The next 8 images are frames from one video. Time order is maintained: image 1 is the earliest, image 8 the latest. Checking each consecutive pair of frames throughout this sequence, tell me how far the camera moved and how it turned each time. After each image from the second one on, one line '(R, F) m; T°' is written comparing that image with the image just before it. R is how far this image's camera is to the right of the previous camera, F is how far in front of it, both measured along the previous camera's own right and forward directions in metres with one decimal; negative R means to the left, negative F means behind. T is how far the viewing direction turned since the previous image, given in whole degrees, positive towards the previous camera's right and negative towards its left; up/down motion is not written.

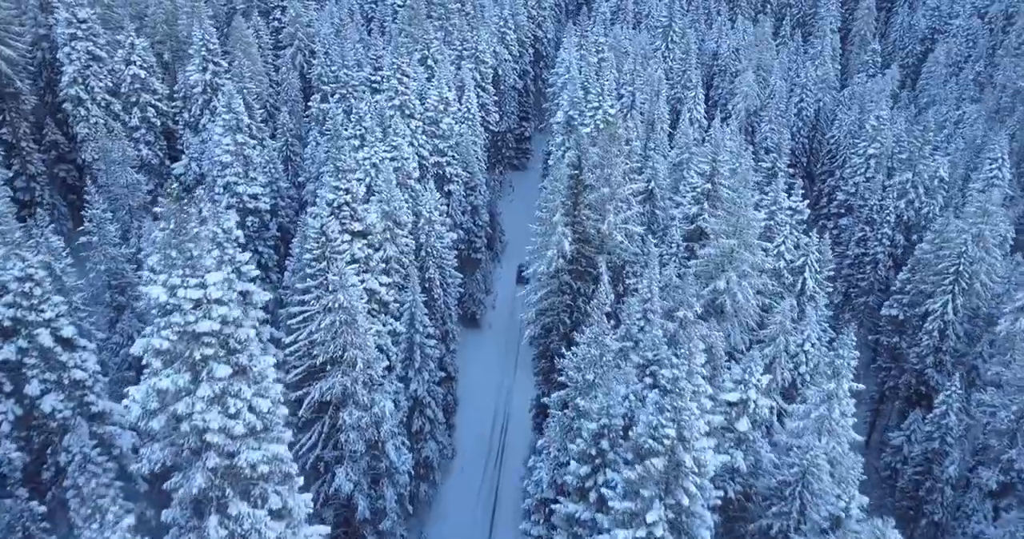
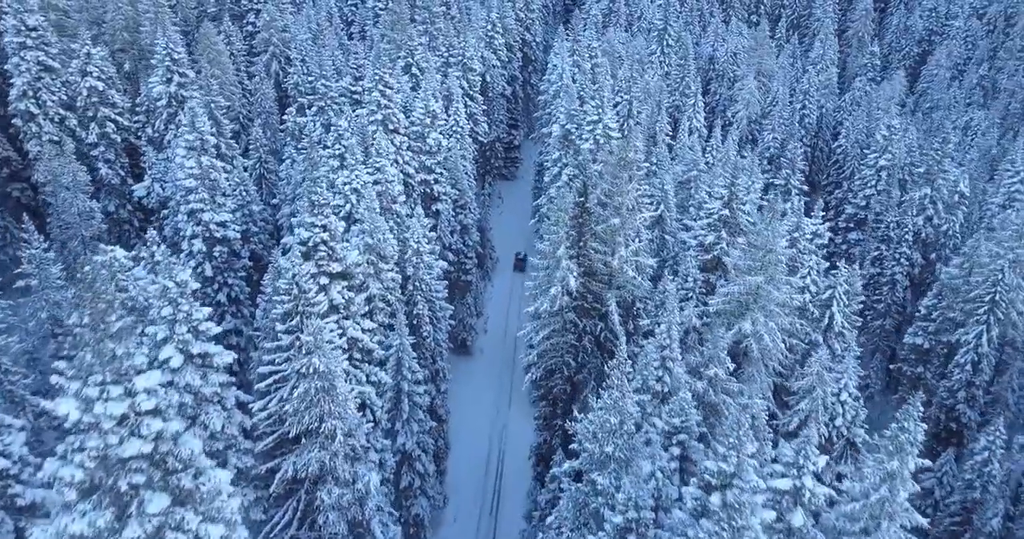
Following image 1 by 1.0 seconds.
(-0.6, +3.4) m; +1°
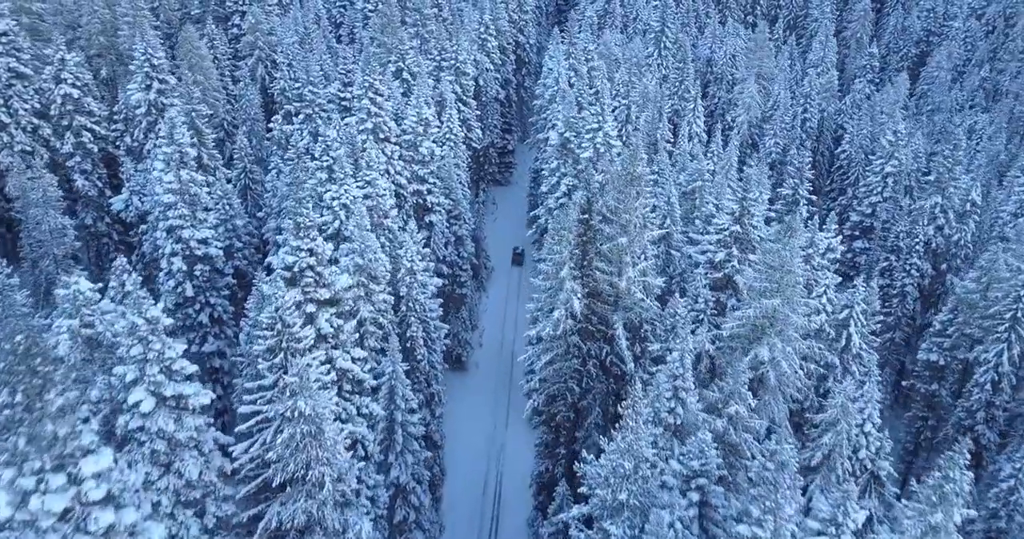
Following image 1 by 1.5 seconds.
(-0.3, +1.8) m; +1°
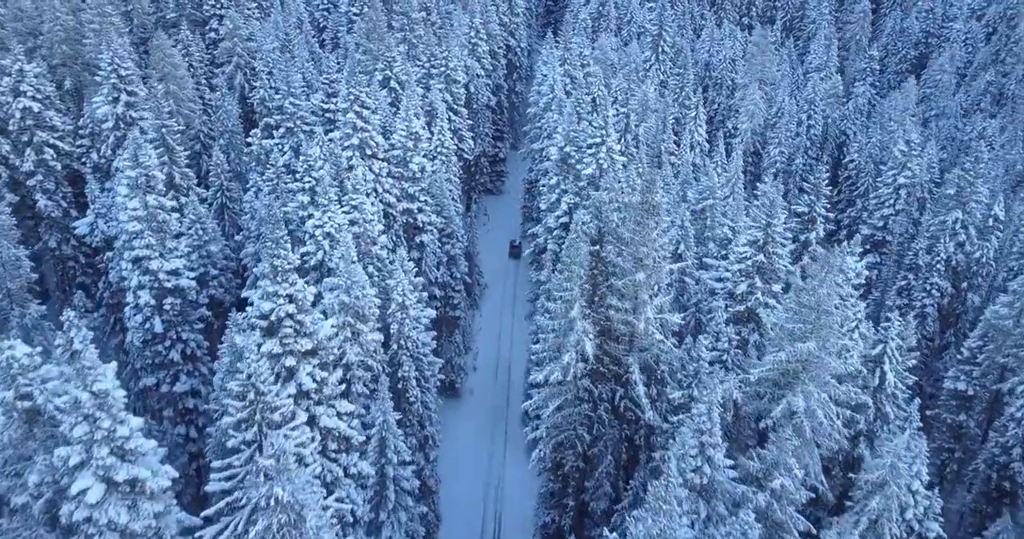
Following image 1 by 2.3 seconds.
(-0.5, +2.7) m; +1°
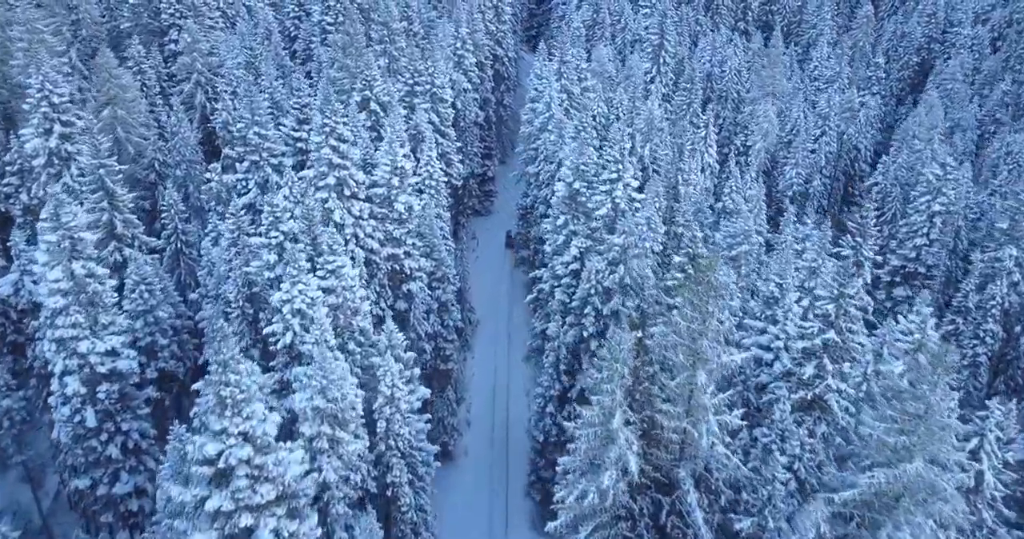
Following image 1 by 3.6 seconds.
(-1.1, +5.1) m; +2°
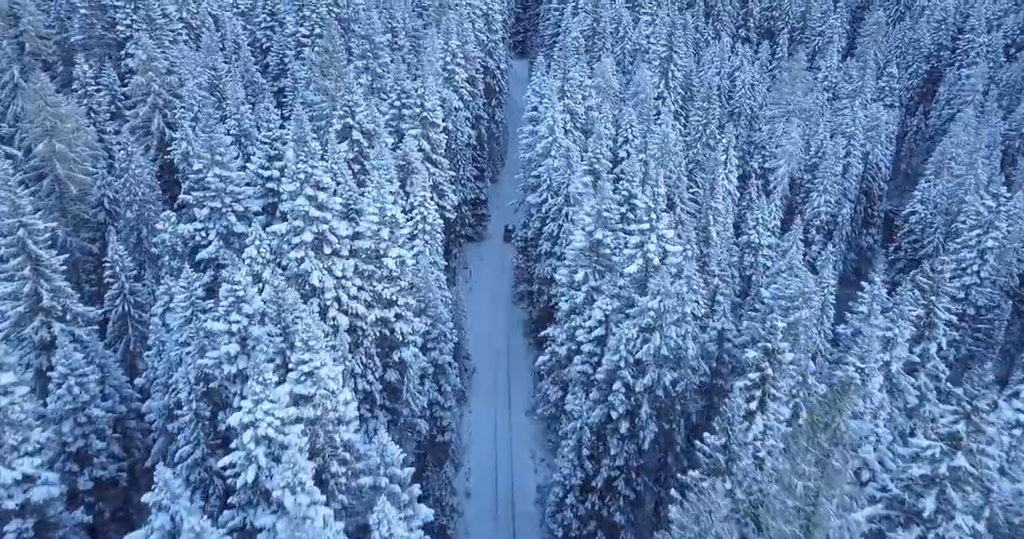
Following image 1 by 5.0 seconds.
(-1.1, +5.2) m; +1°
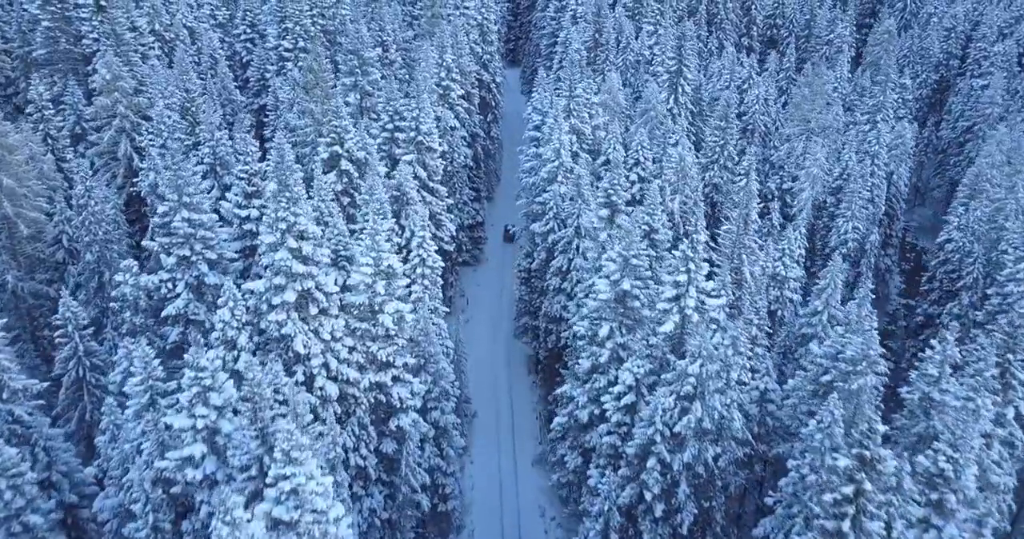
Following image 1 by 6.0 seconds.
(-0.9, +3.7) m; +1°
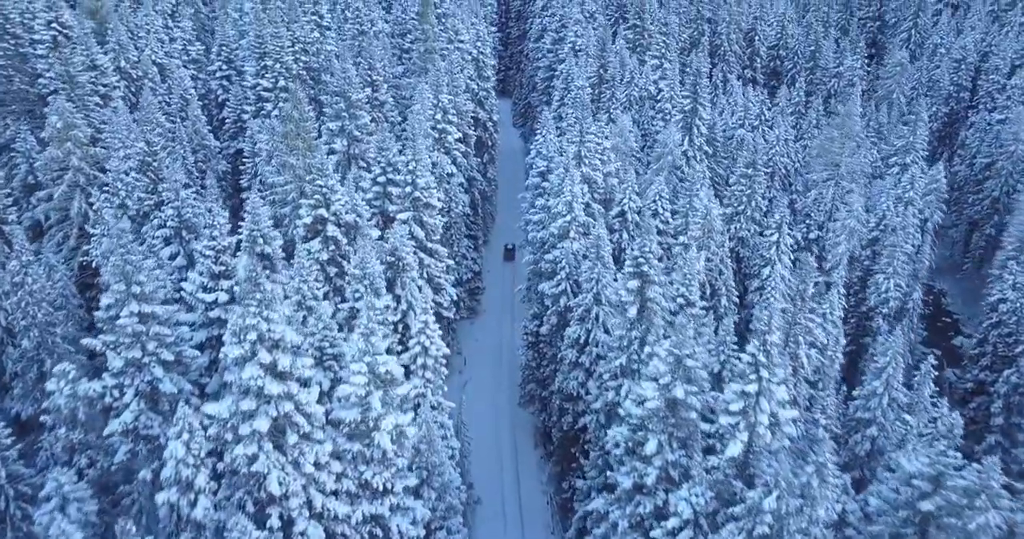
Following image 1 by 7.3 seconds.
(-1.1, +4.5) m; +1°
